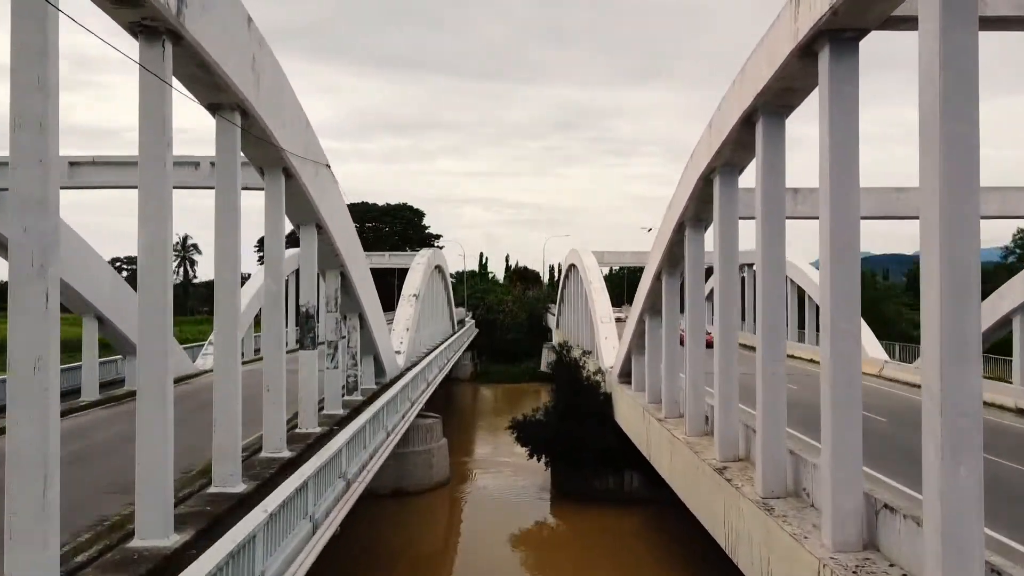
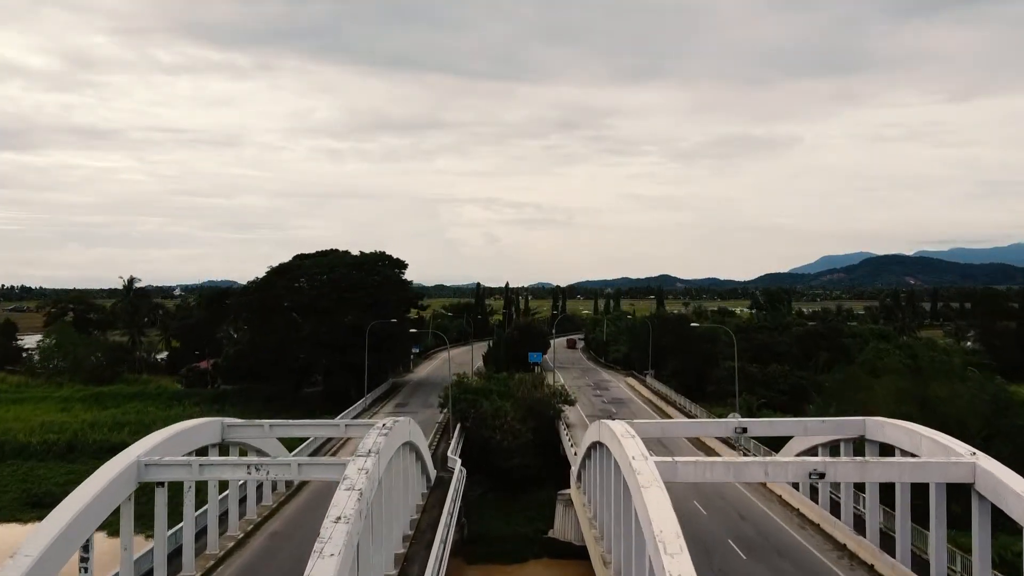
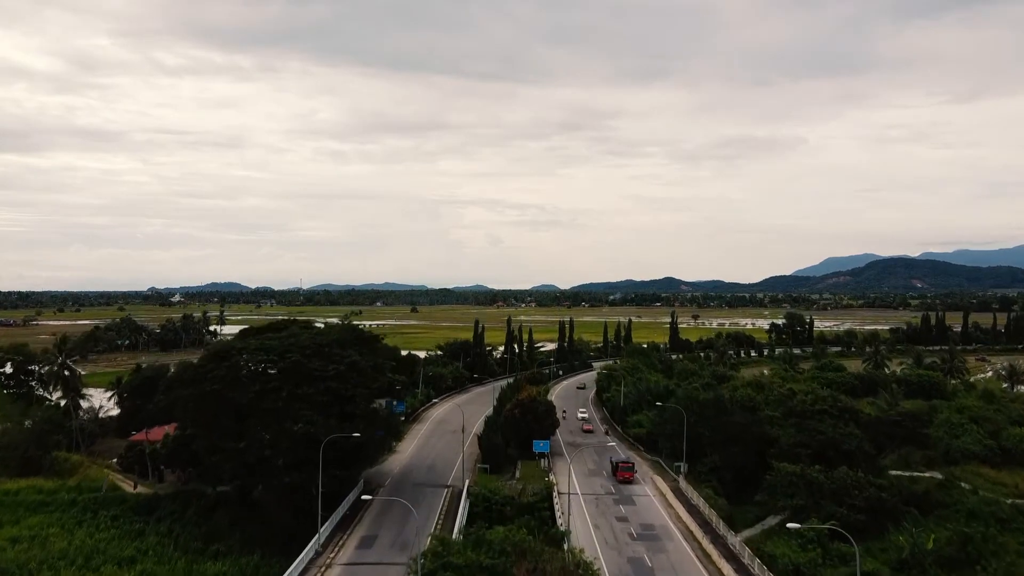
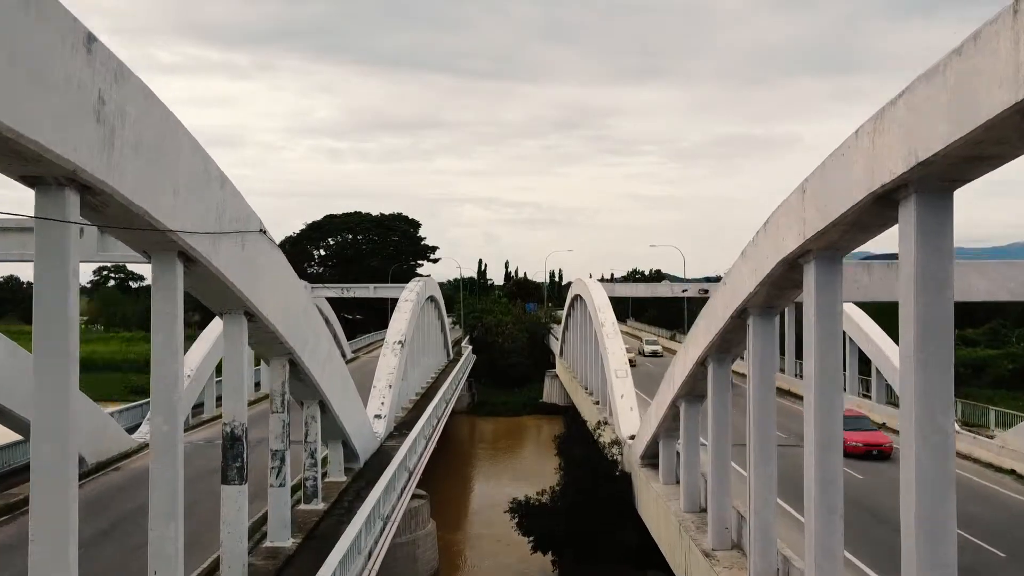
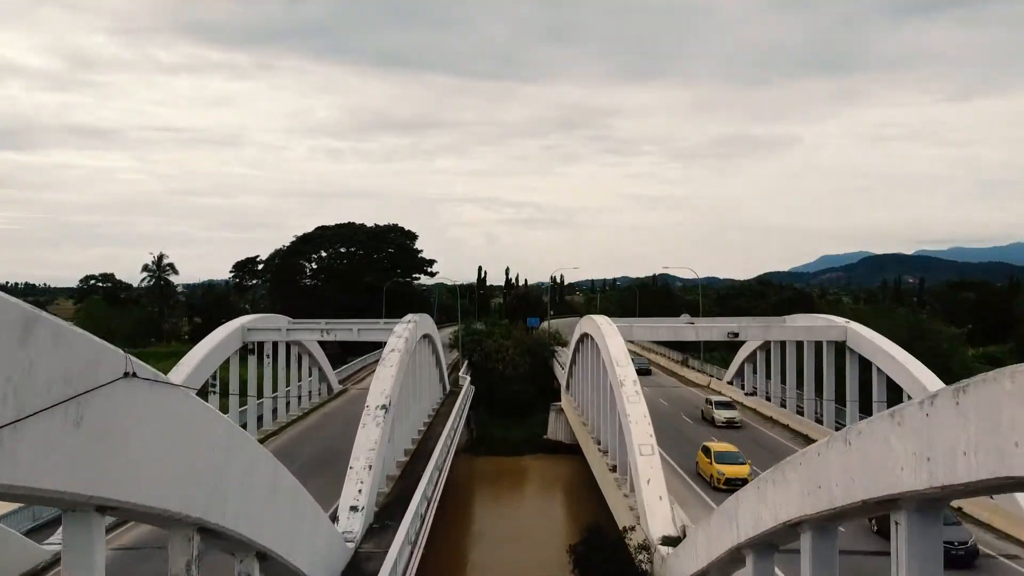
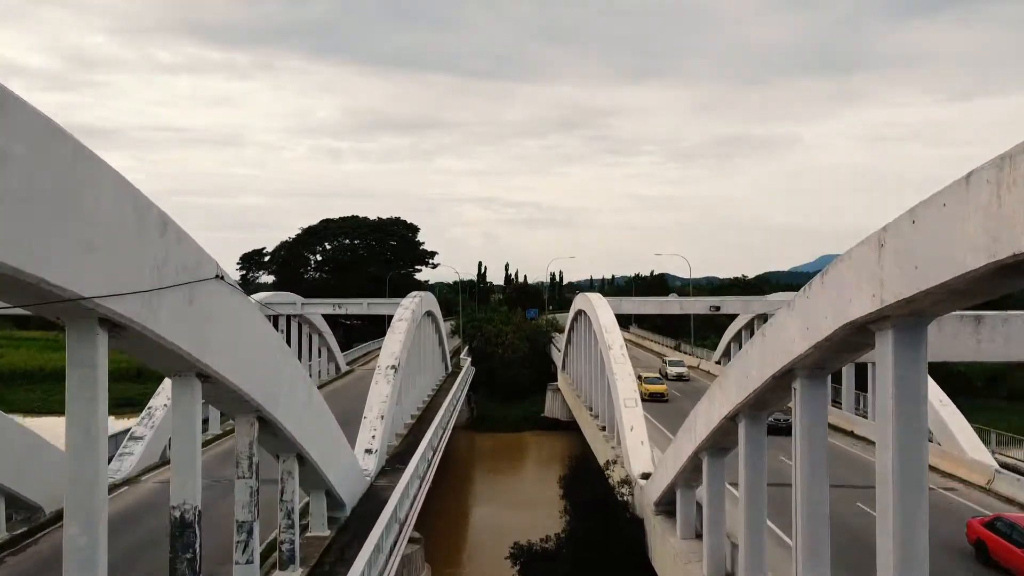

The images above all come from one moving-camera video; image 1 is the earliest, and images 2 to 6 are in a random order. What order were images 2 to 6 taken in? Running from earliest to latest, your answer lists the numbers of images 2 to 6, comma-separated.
4, 6, 5, 2, 3
